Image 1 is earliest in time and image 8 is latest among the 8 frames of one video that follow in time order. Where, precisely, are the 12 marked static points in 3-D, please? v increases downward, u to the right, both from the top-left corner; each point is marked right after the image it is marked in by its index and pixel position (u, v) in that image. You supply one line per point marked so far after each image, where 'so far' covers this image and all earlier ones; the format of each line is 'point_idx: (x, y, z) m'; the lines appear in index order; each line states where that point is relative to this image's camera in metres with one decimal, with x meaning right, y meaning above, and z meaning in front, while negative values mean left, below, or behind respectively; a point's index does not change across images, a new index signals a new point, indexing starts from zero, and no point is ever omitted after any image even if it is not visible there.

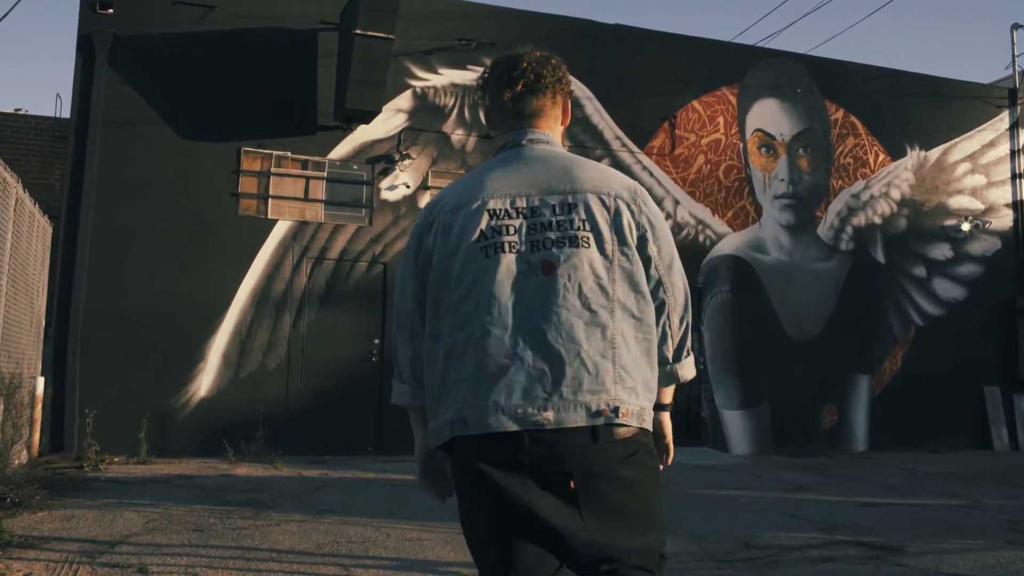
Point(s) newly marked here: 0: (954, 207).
0: (+5.9, +1.1, +14.3) m
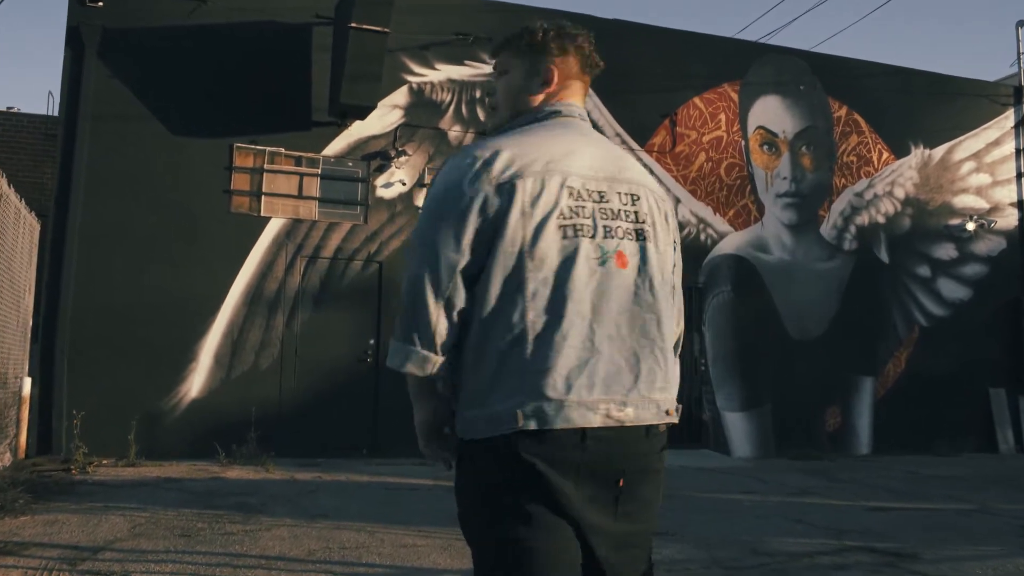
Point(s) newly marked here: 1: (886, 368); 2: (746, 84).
0: (+5.9, +1.1, +14.1) m
1: (+4.7, -1.0, +13.3) m
2: (+2.9, +2.5, +13.0) m
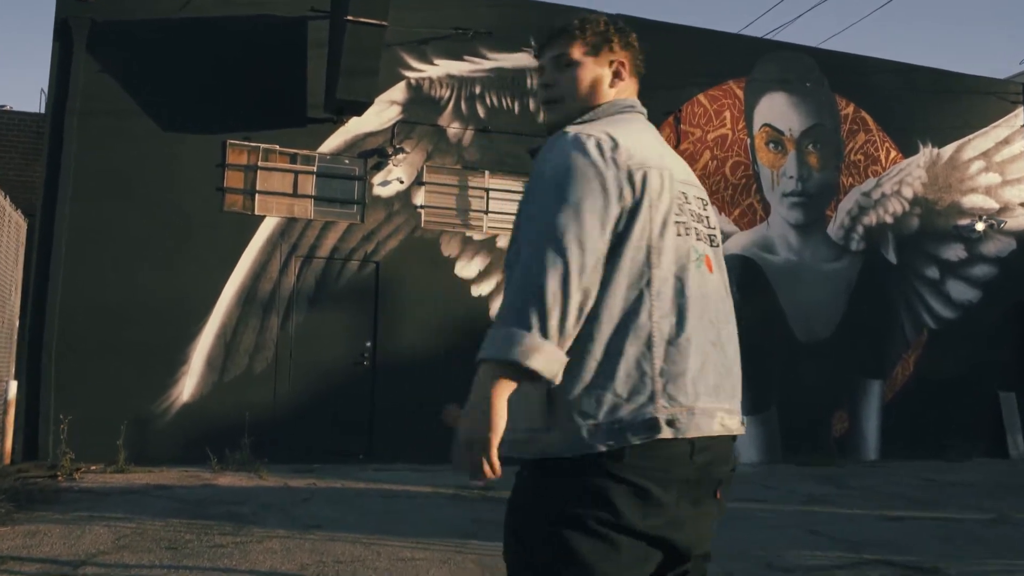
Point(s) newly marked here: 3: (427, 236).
0: (+5.9, +1.1, +13.8) m
1: (+4.7, -1.0, +13.0) m
2: (+2.9, +2.5, +12.7) m
3: (-0.9, +0.5, +11.3) m
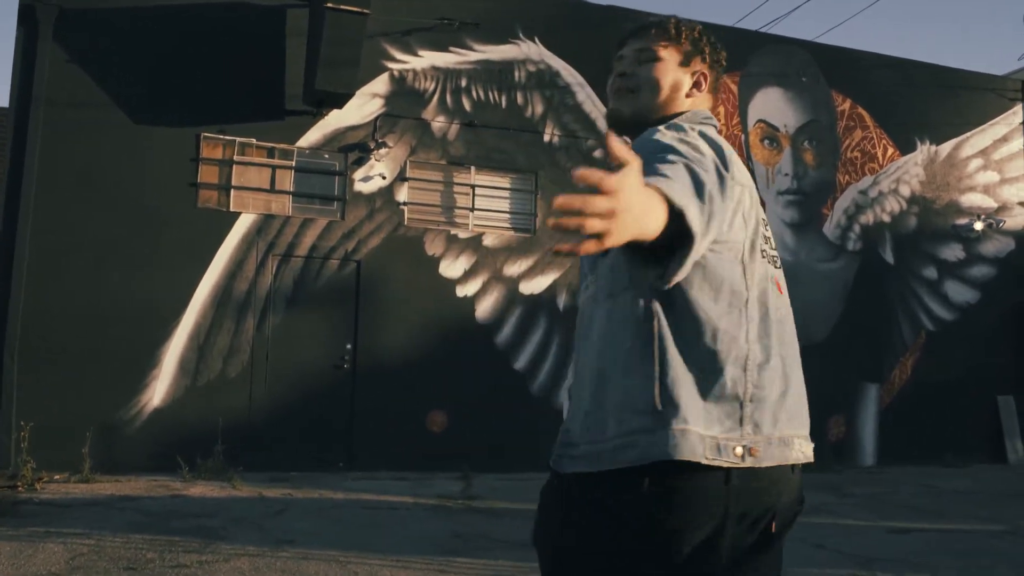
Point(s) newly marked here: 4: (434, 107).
0: (+5.7, +1.0, +13.4) m
1: (+4.5, -1.0, +12.7) m
2: (+2.7, +2.5, +12.3) m
3: (-1.0, +0.5, +10.8) m
4: (-0.8, +1.9, +11.0) m
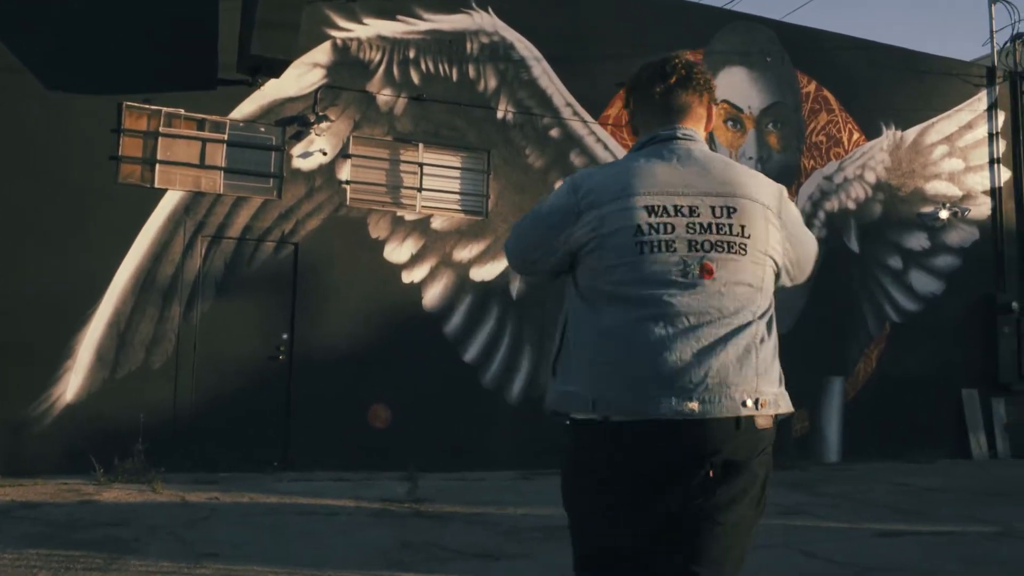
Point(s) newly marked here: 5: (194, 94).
0: (+5.1, +1.2, +13.0) m
1: (+3.9, -0.9, +12.2) m
2: (+2.2, +2.6, +11.7) m
3: (-1.5, +0.7, +10.0) m
4: (-1.3, +2.0, +10.2) m
5: (-2.8, +1.7, +9.5) m
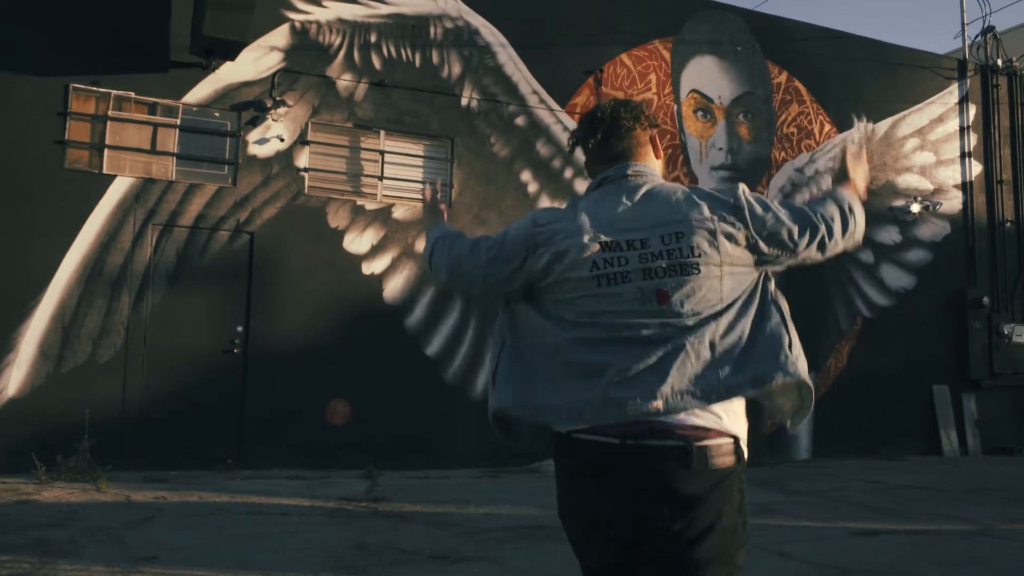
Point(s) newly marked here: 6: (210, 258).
0: (+4.7, +1.2, +12.8) m
1: (+3.5, -0.8, +12.0) m
2: (+1.8, +2.6, +11.5) m
3: (-1.8, +0.8, +9.7) m
4: (-1.6, +2.1, +9.9) m
5: (-3.1, +1.8, +9.1) m
6: (-2.6, +0.3, +9.2) m
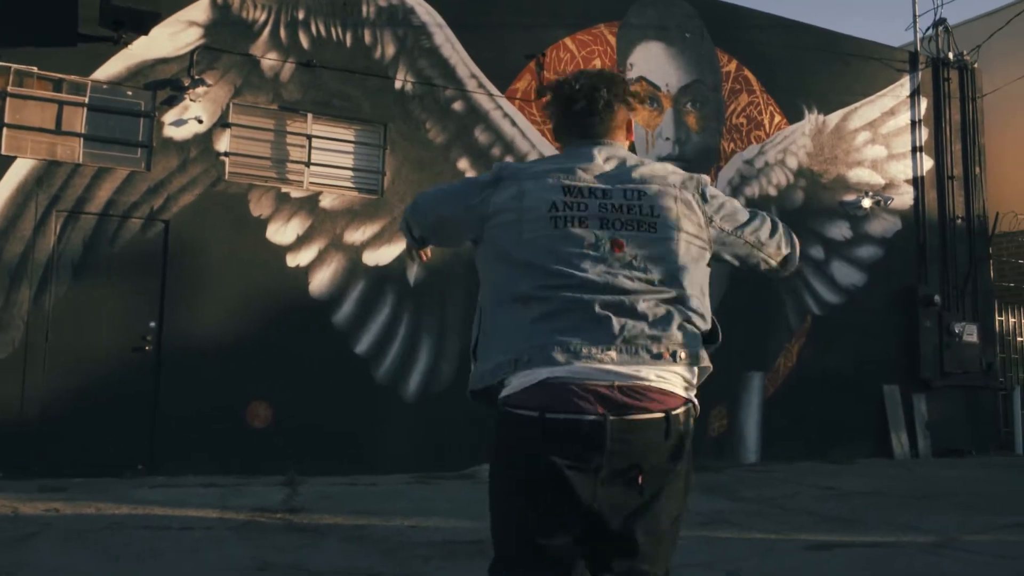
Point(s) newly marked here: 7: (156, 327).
0: (+4.0, +1.3, +12.5) m
1: (+2.9, -0.8, +11.6) m
2: (+1.2, +2.7, +11.0) m
3: (-2.4, +0.8, +9.0) m
4: (-2.1, +2.1, +9.2) m
5: (-3.6, +1.9, +8.4) m
6: (-3.1, +0.3, +8.6) m
7: (-2.9, -0.3, +8.6) m
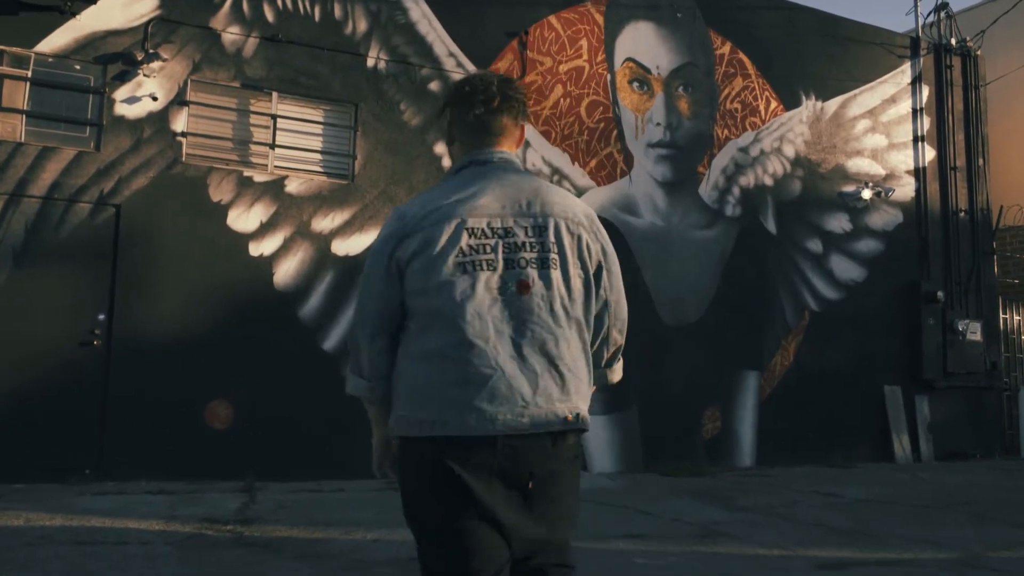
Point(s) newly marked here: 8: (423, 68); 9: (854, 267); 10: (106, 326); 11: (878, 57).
0: (+3.8, +1.3, +11.9) m
1: (+2.7, -0.8, +11.0) m
2: (+1.0, +2.8, +10.4) m
3: (-2.5, +0.9, +8.4) m
4: (-2.3, +2.2, +8.6) m
5: (-3.8, +1.9, +7.7) m
6: (-3.3, +0.4, +7.9) m
7: (-3.0, -0.2, +8.0) m
8: (-0.8, +1.9, +9.4) m
9: (+3.7, +0.2, +11.8) m
10: (-3.0, -0.3, +8.0) m
11: (+4.2, +2.6, +12.2) m
